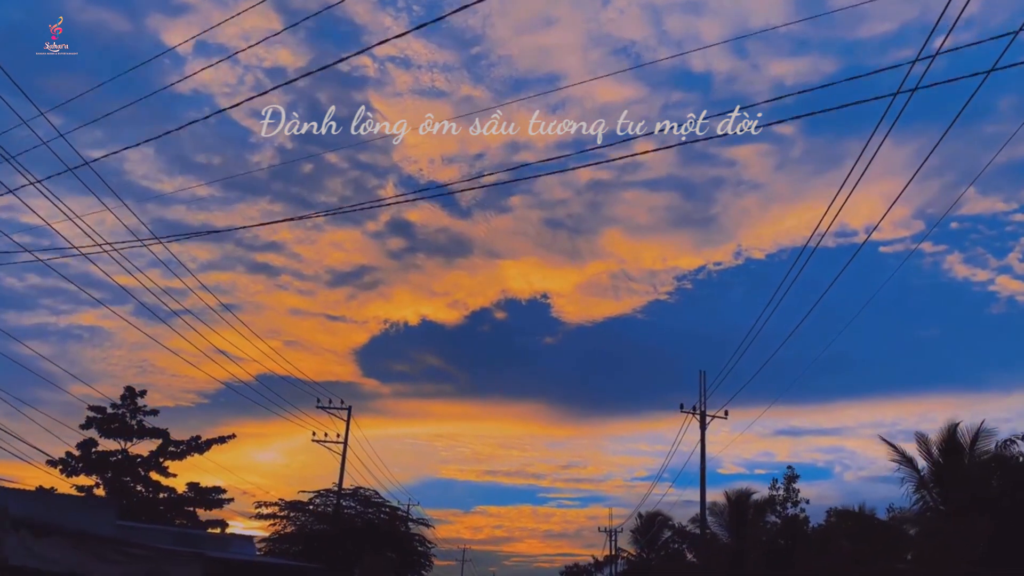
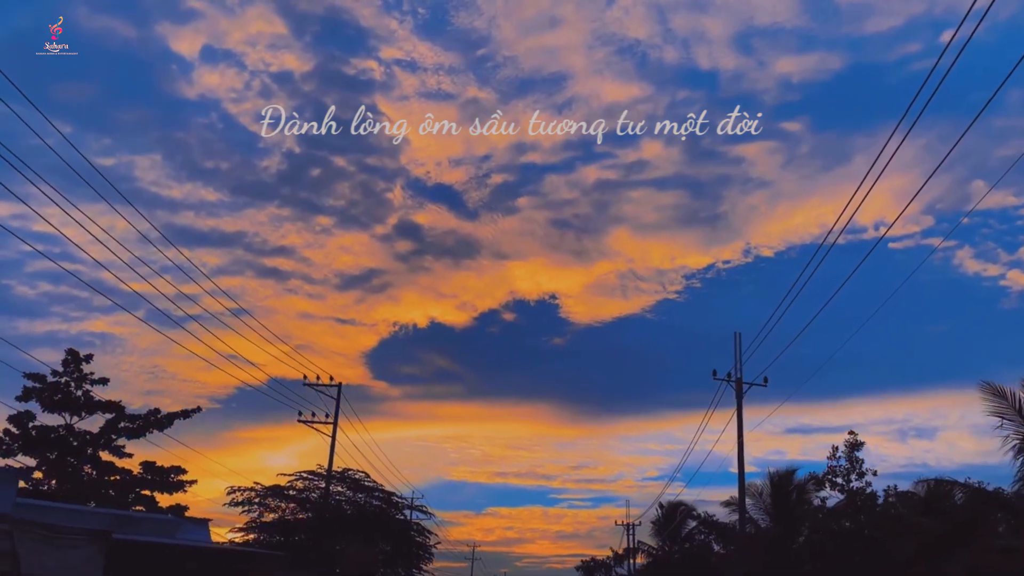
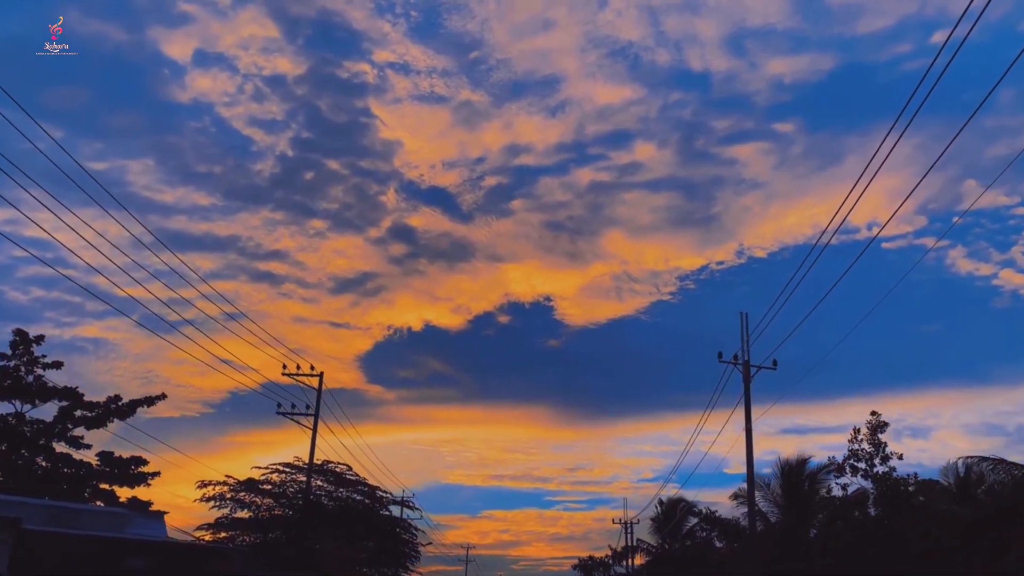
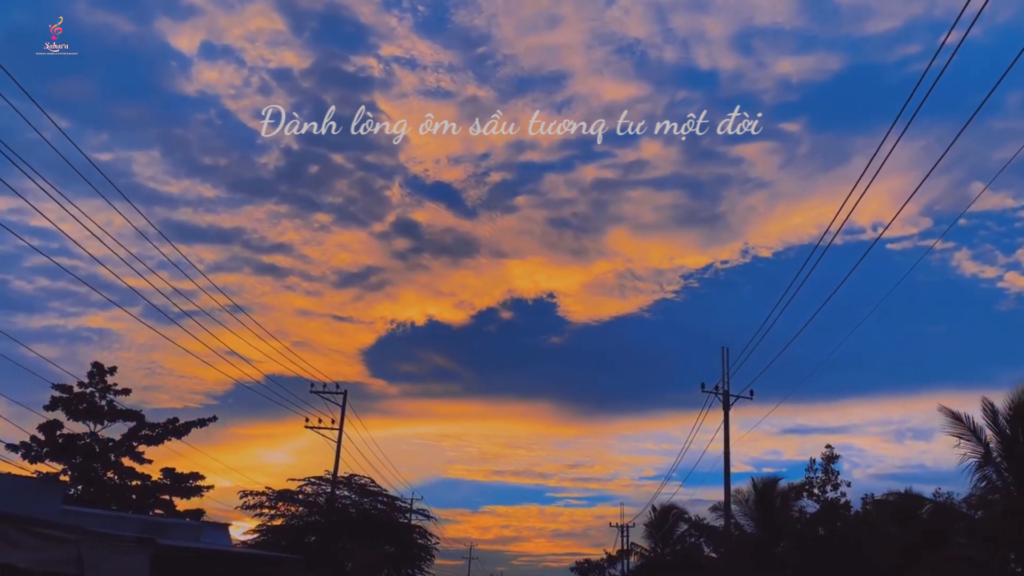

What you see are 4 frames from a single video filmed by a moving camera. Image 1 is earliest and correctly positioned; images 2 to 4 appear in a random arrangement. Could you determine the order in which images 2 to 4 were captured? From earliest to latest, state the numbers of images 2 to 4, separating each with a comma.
4, 2, 3
